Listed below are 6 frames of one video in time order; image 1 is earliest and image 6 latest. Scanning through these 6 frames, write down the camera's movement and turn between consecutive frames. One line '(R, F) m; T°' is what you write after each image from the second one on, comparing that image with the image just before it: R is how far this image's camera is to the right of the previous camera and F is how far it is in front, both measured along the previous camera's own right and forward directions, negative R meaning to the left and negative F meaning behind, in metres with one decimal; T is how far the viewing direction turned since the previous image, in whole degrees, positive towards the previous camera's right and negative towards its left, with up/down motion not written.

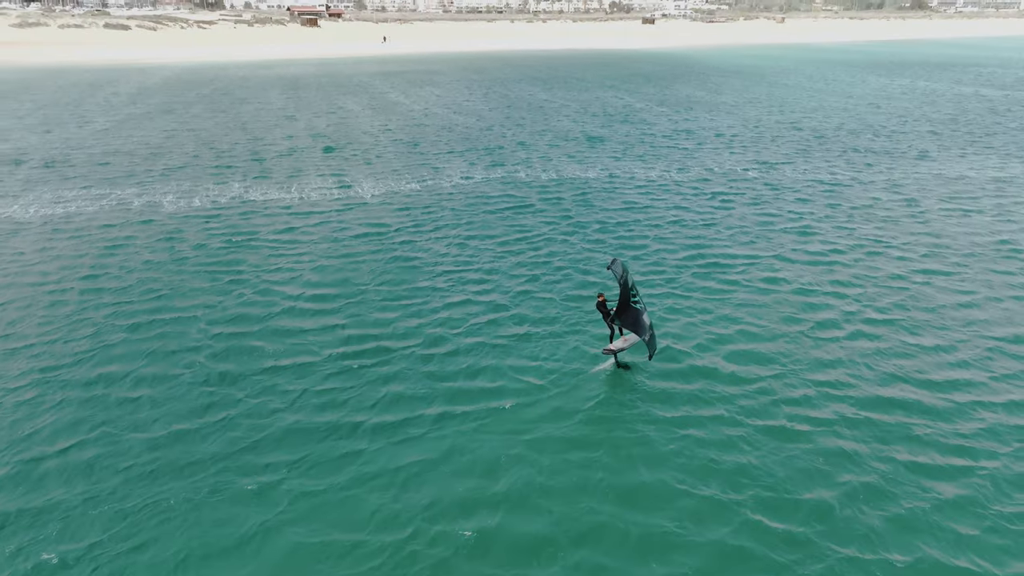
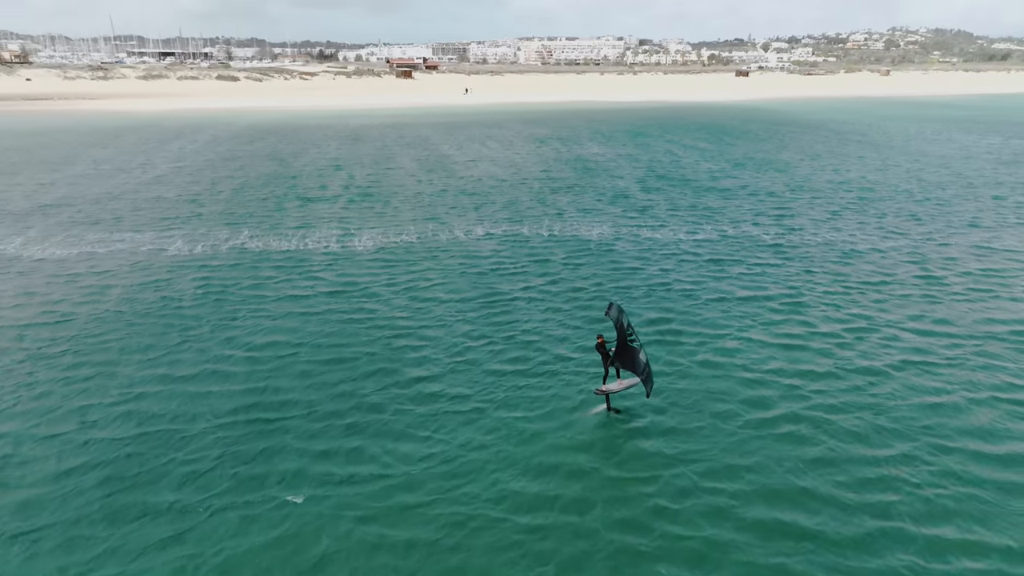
(+4.3, +1.3) m; -8°
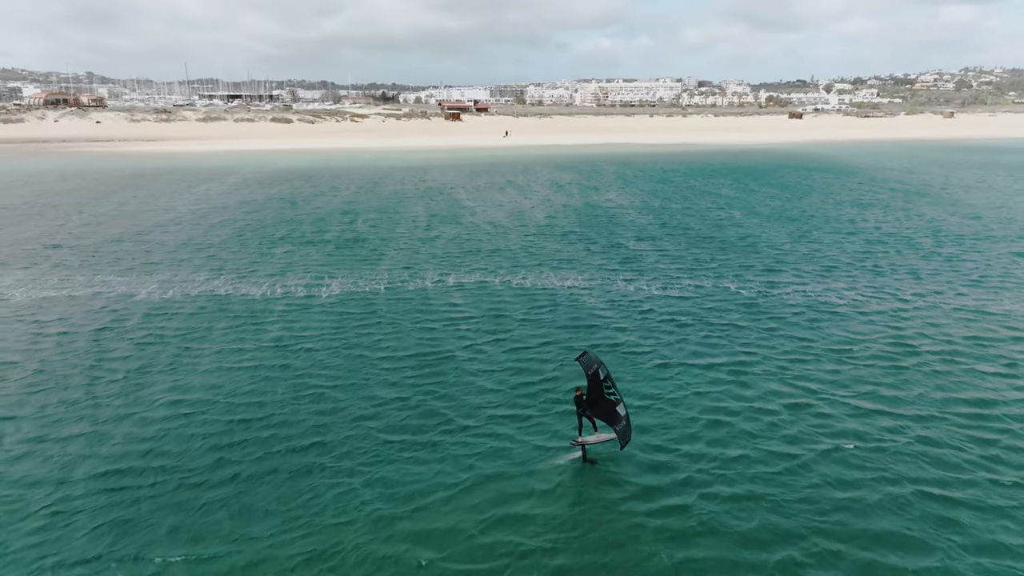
(+3.9, +1.0) m; -5°
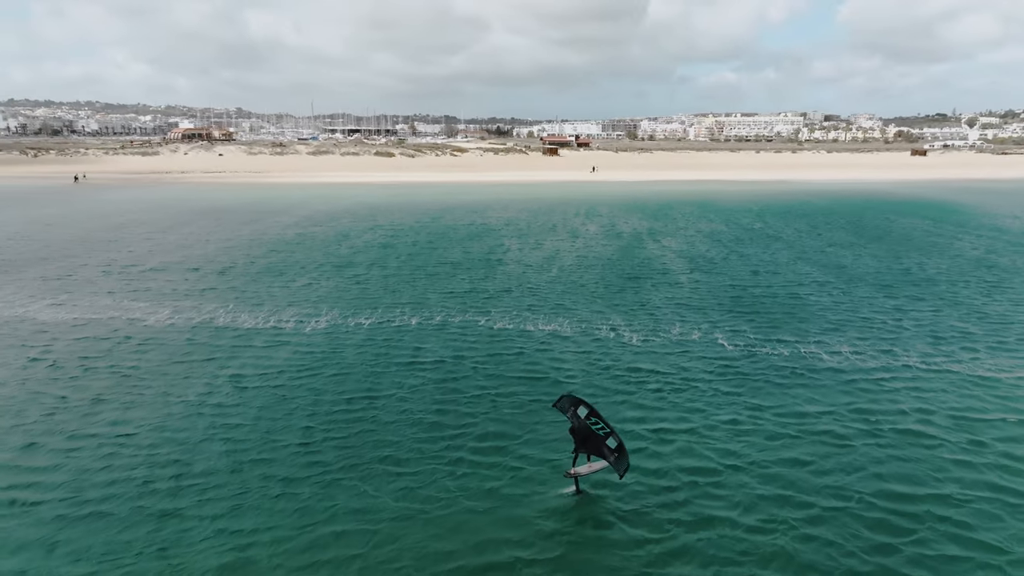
(+5.7, +1.1) m; -9°
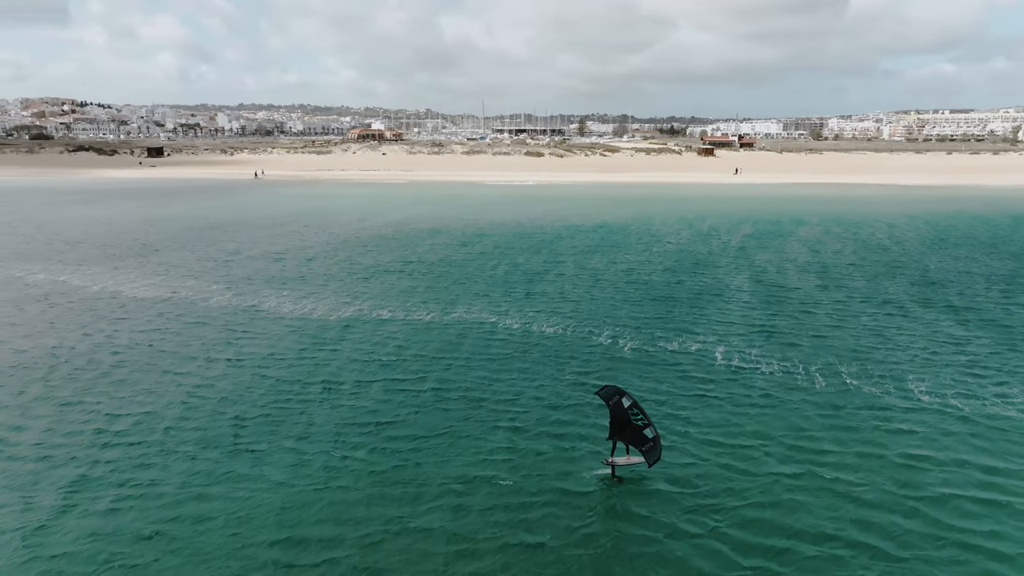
(+7.3, +0.9) m; -14°
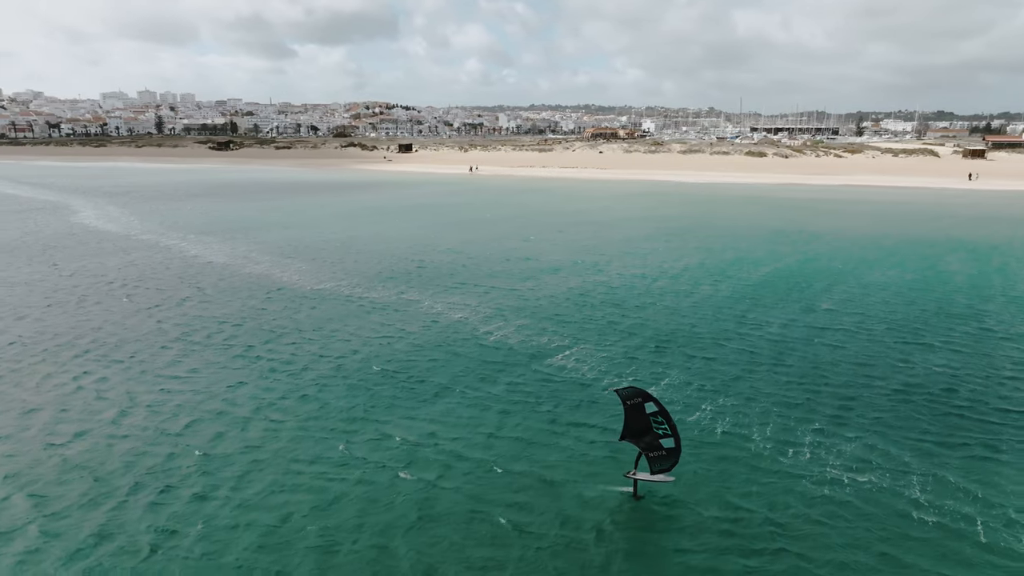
(+15.8, +3.0) m; -21°
